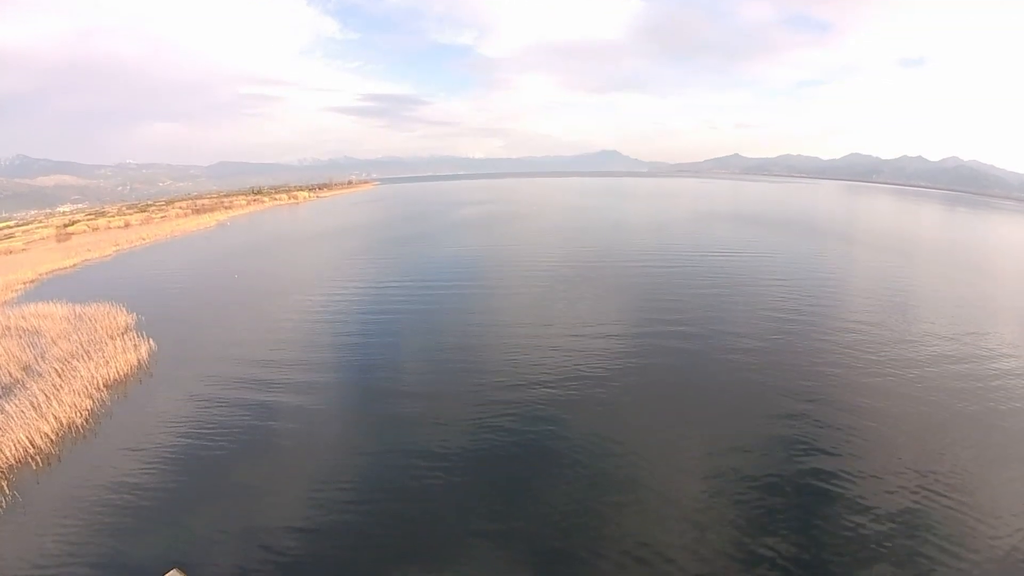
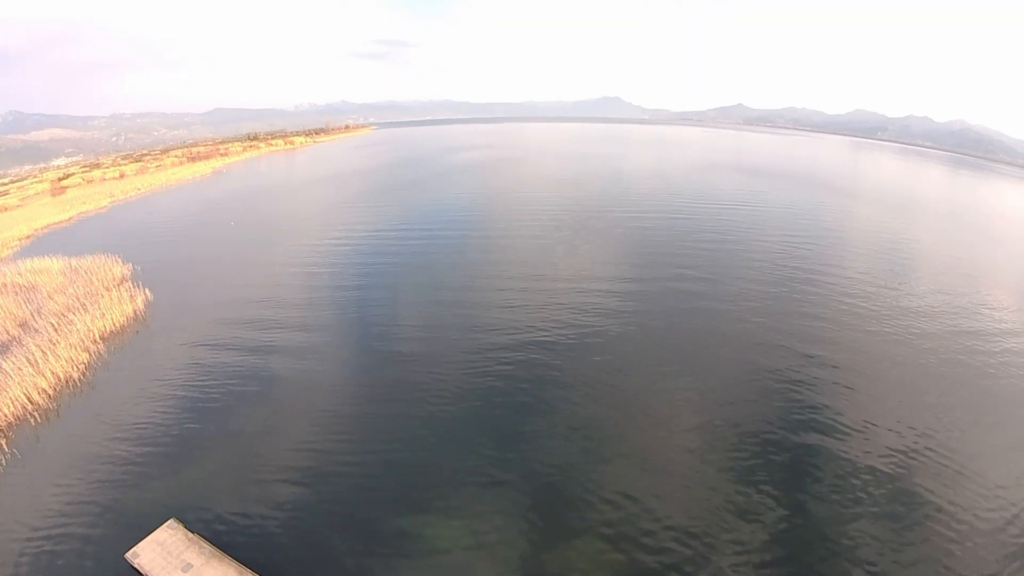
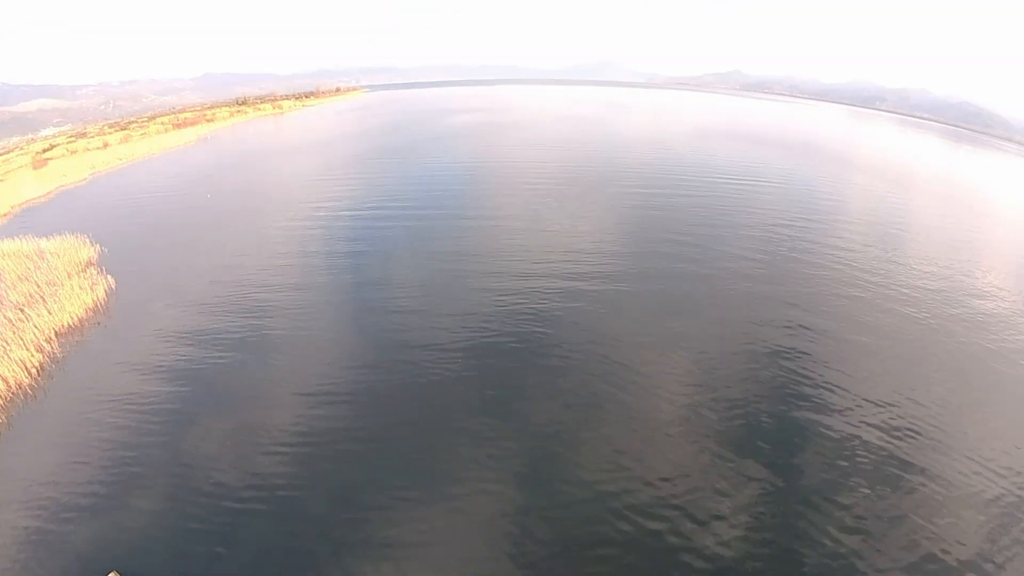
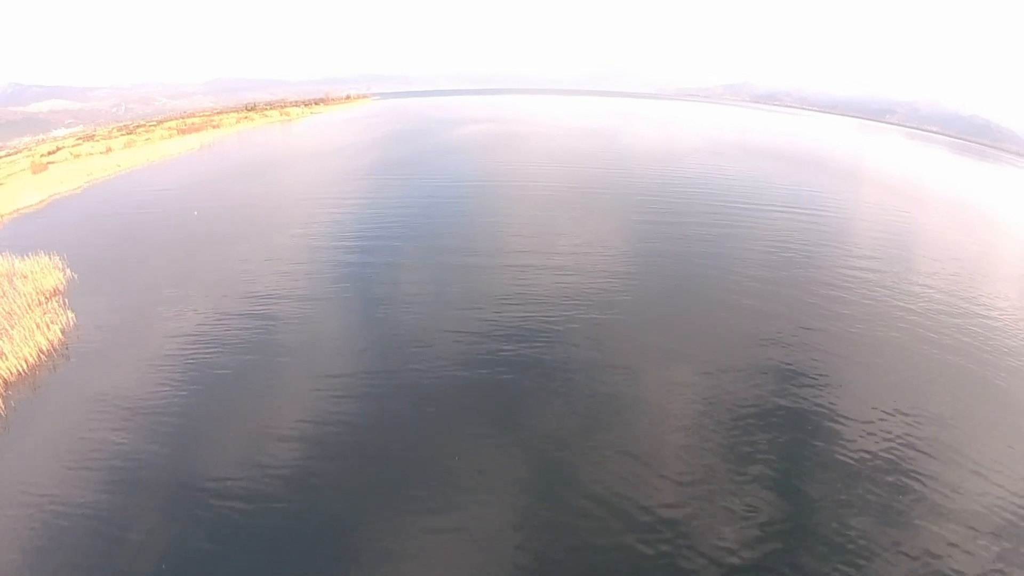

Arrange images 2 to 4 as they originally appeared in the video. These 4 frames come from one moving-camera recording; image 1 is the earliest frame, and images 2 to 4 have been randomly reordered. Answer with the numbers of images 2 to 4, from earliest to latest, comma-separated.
2, 3, 4
